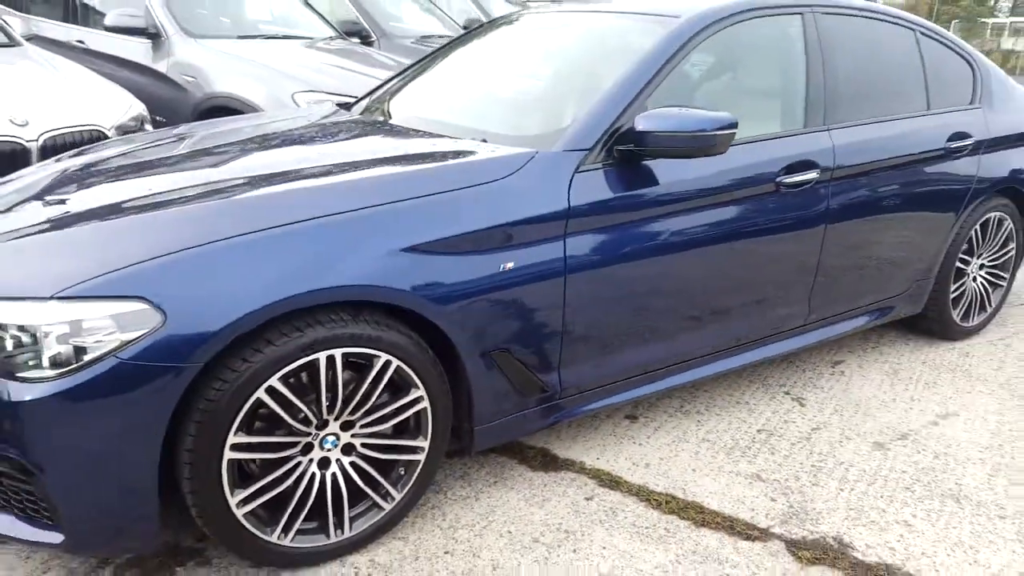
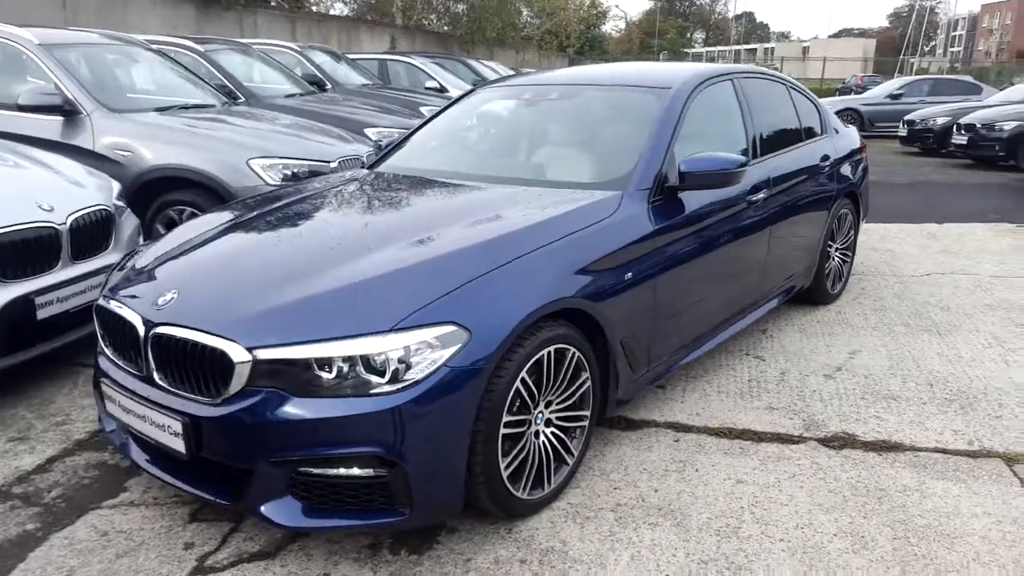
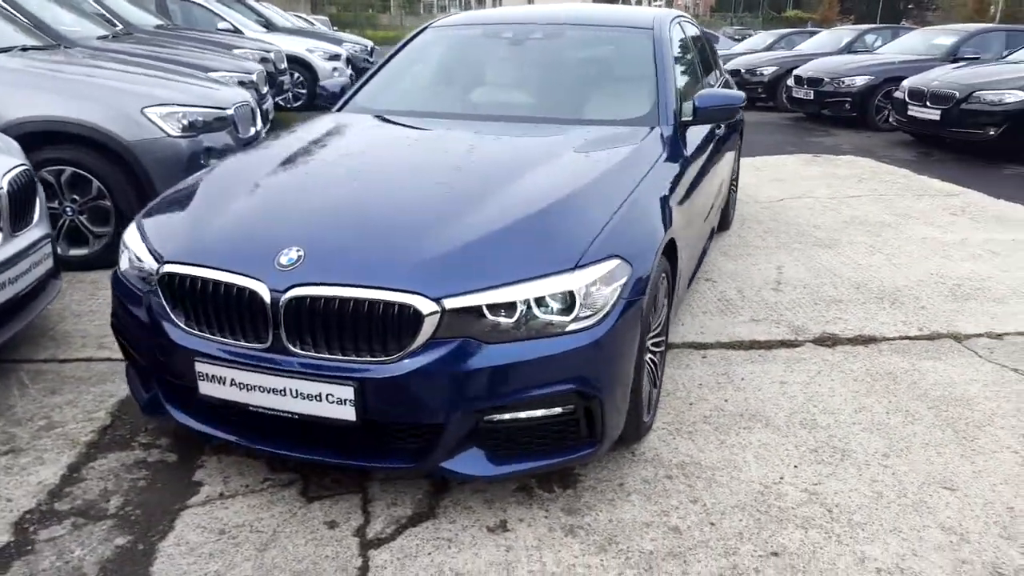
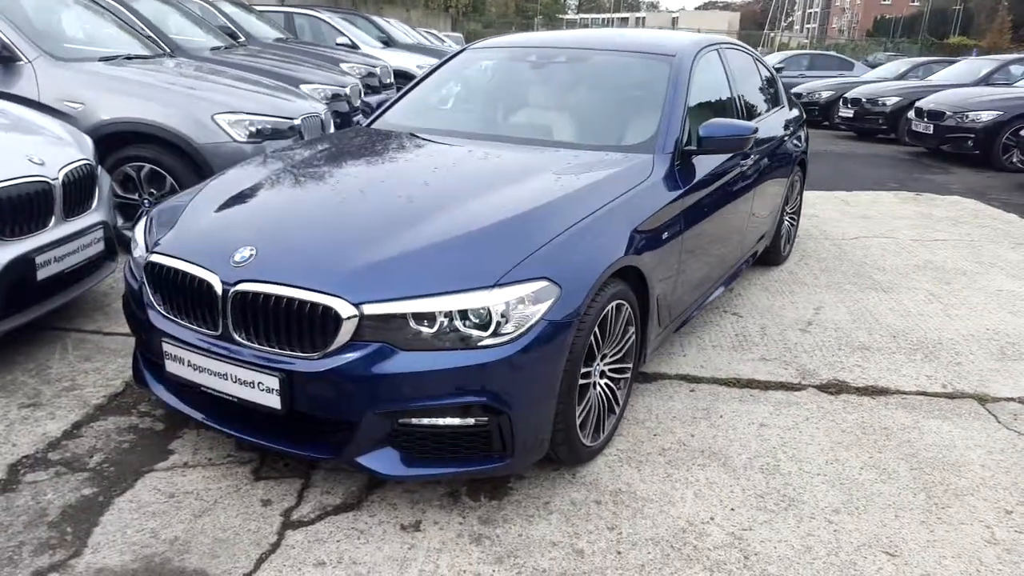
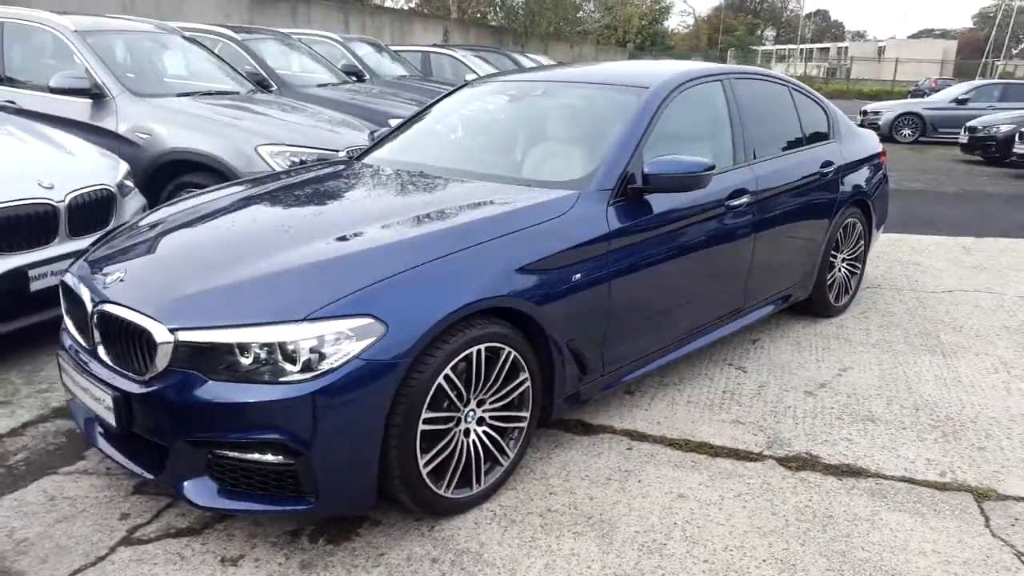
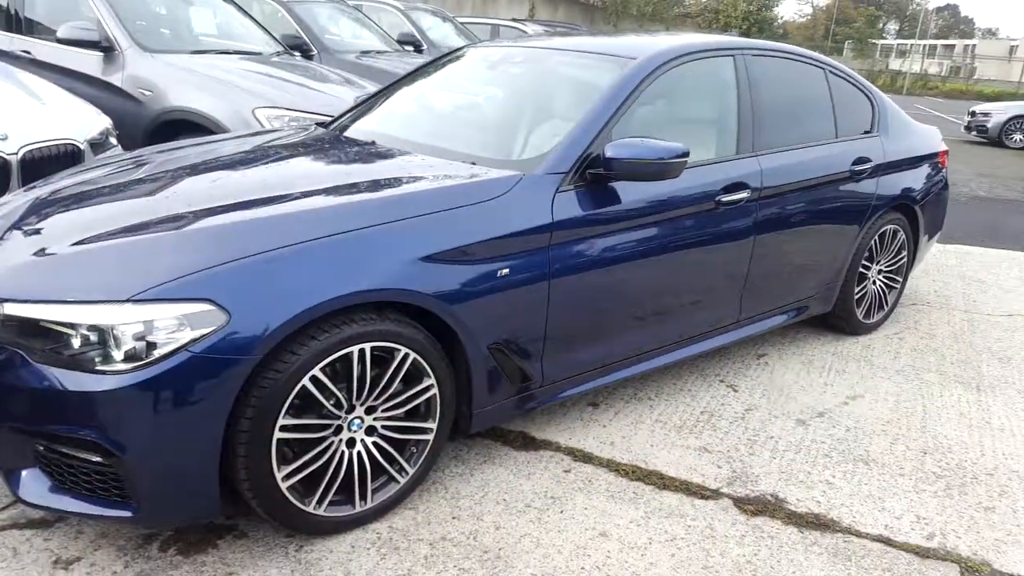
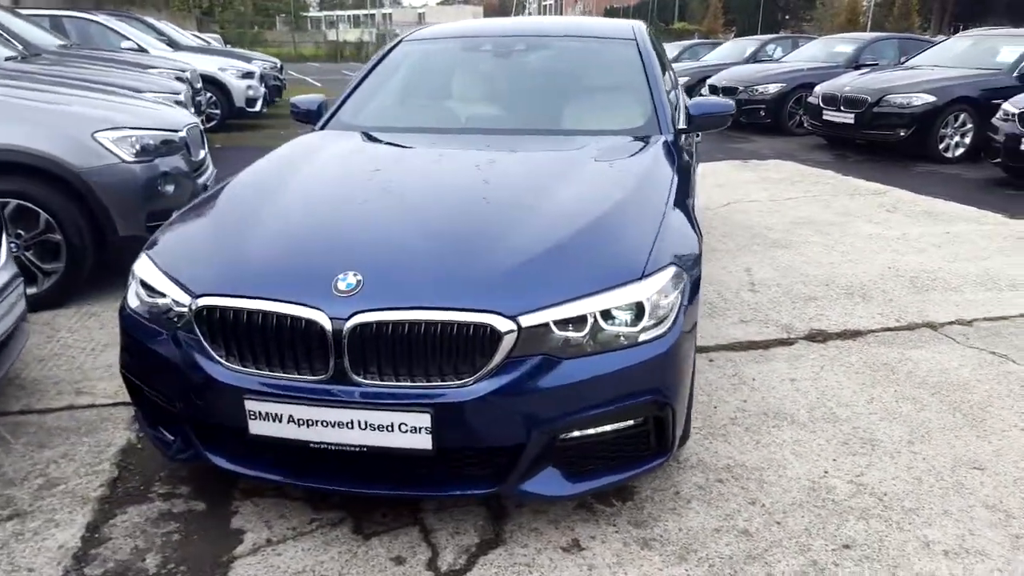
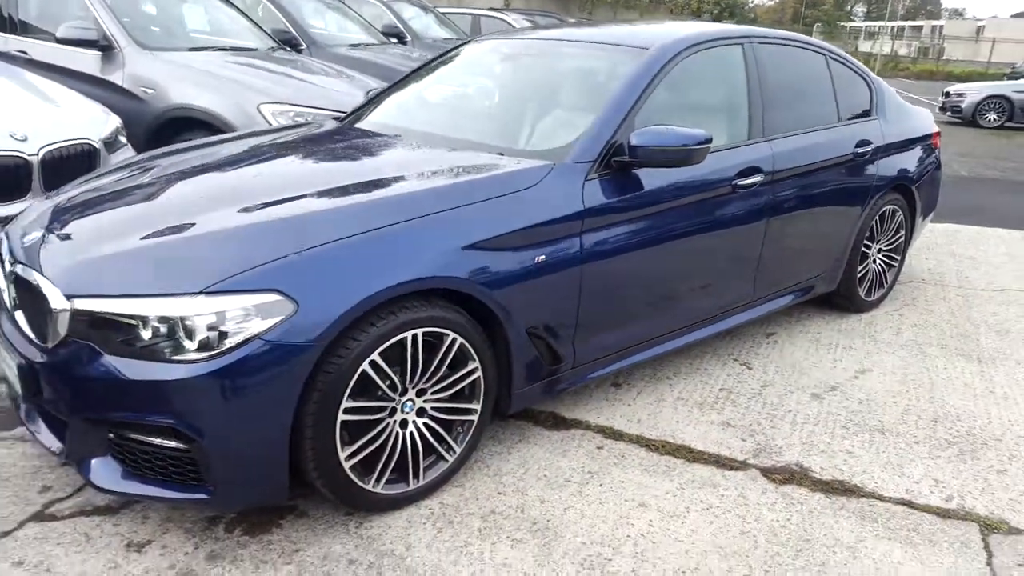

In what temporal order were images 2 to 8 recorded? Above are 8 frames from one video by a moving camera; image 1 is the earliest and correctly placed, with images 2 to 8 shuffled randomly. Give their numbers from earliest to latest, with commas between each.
6, 8, 5, 2, 4, 3, 7
